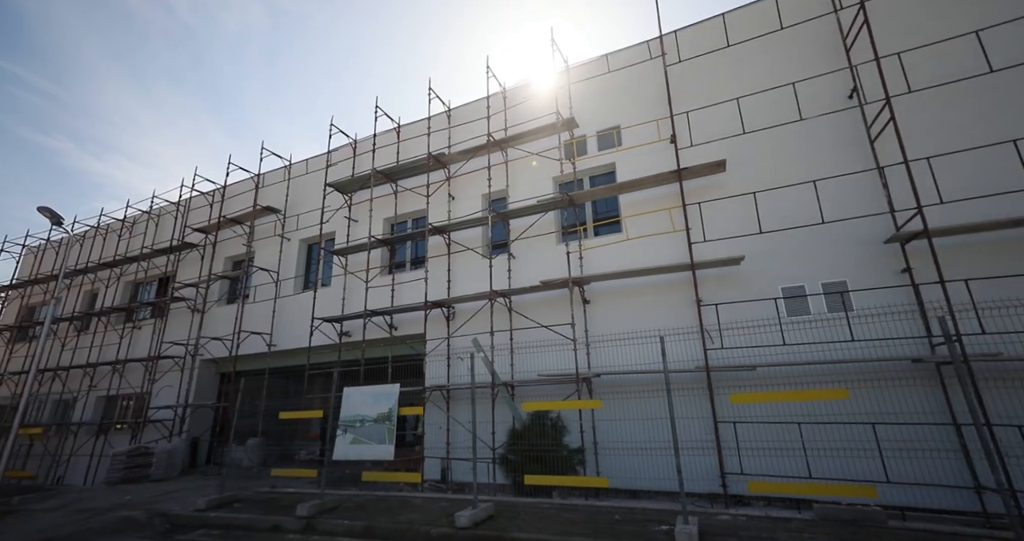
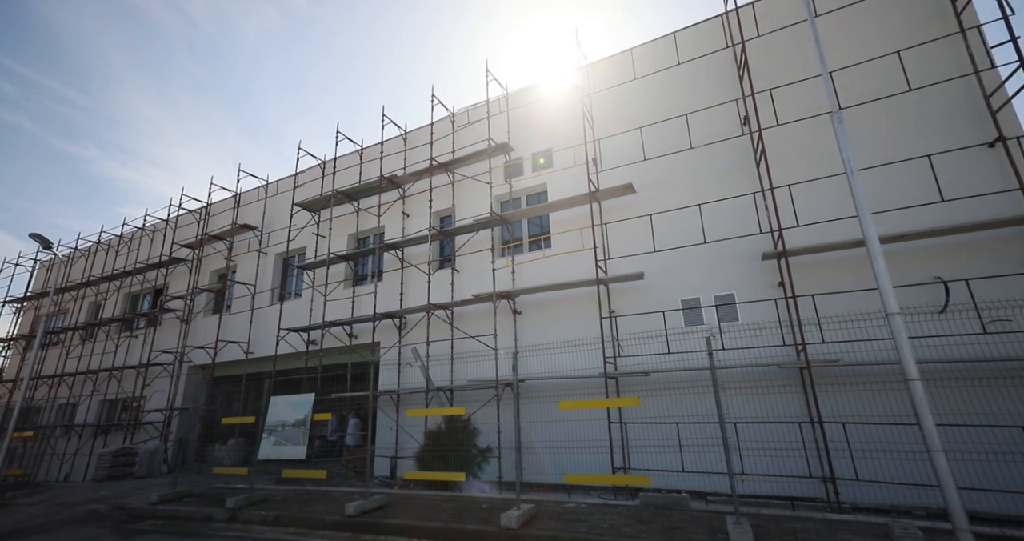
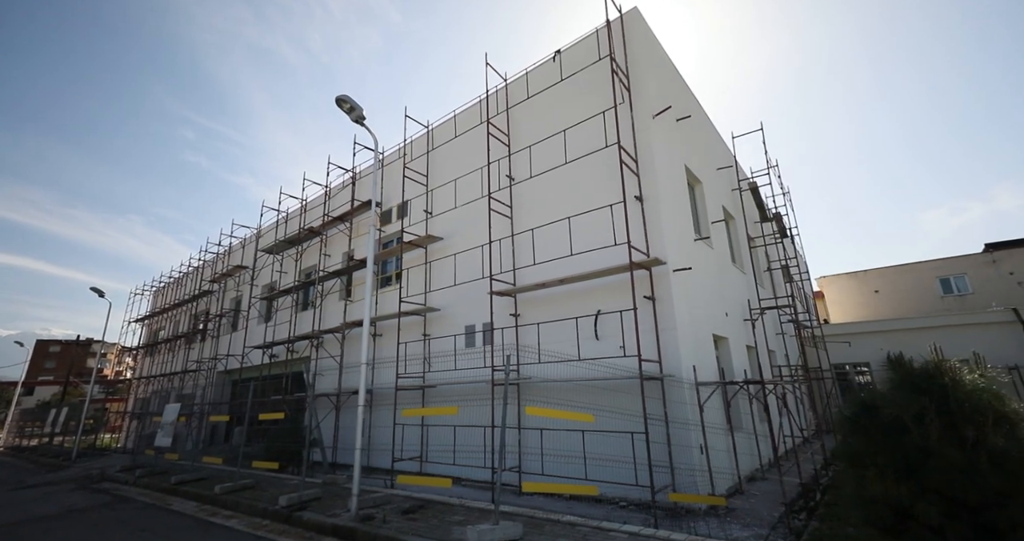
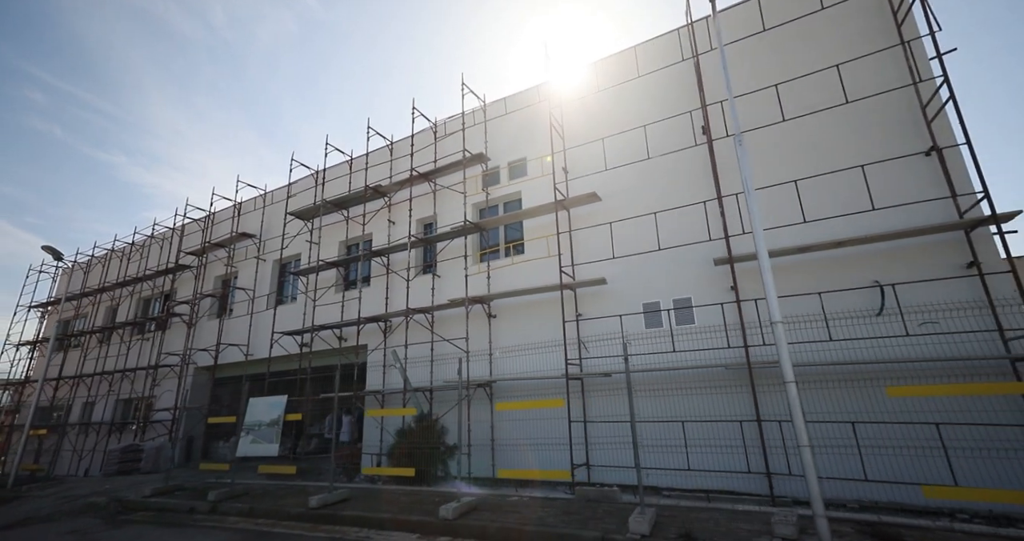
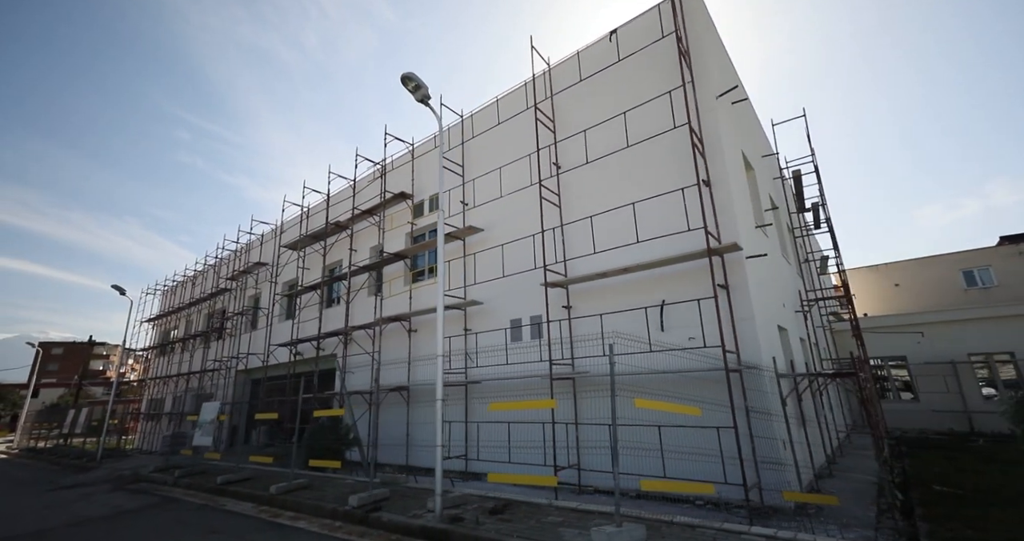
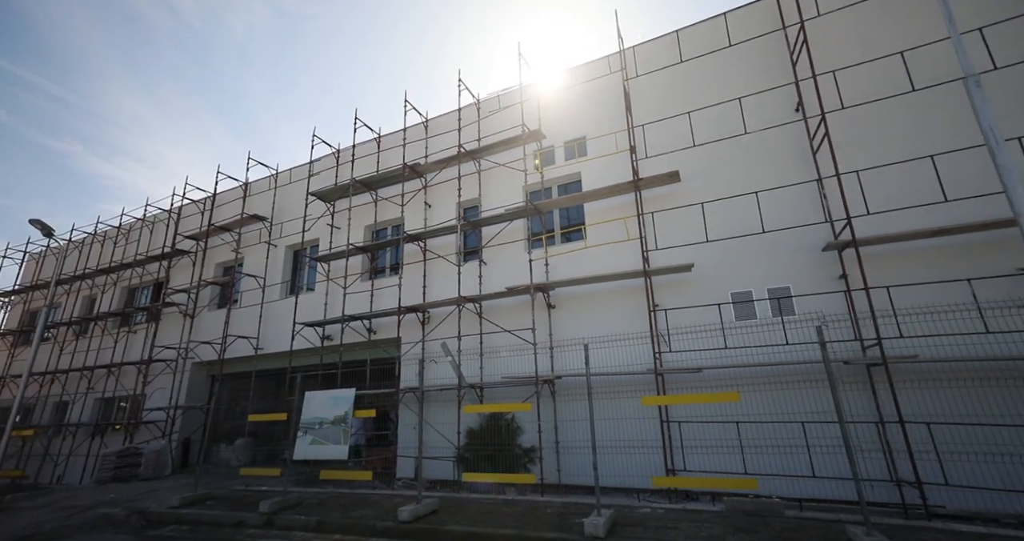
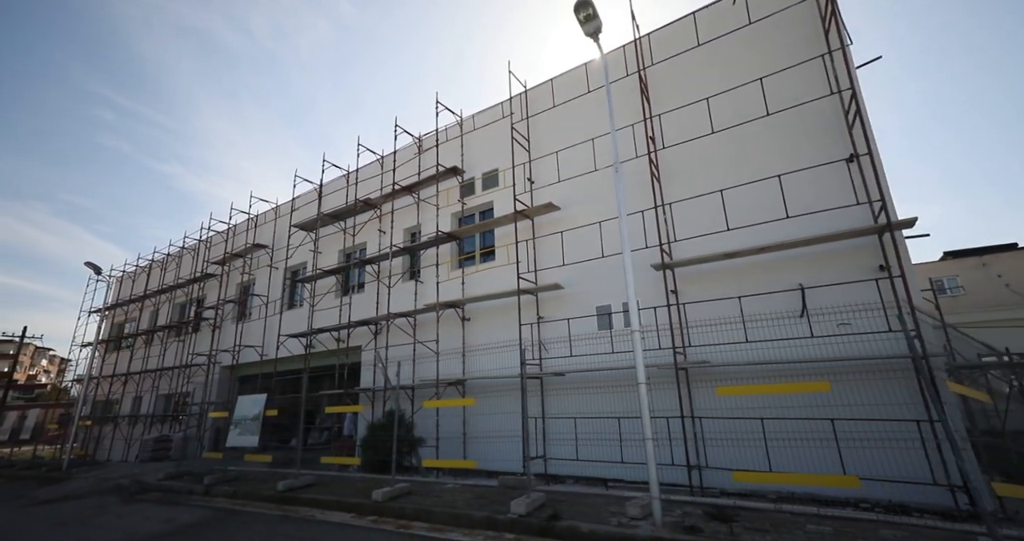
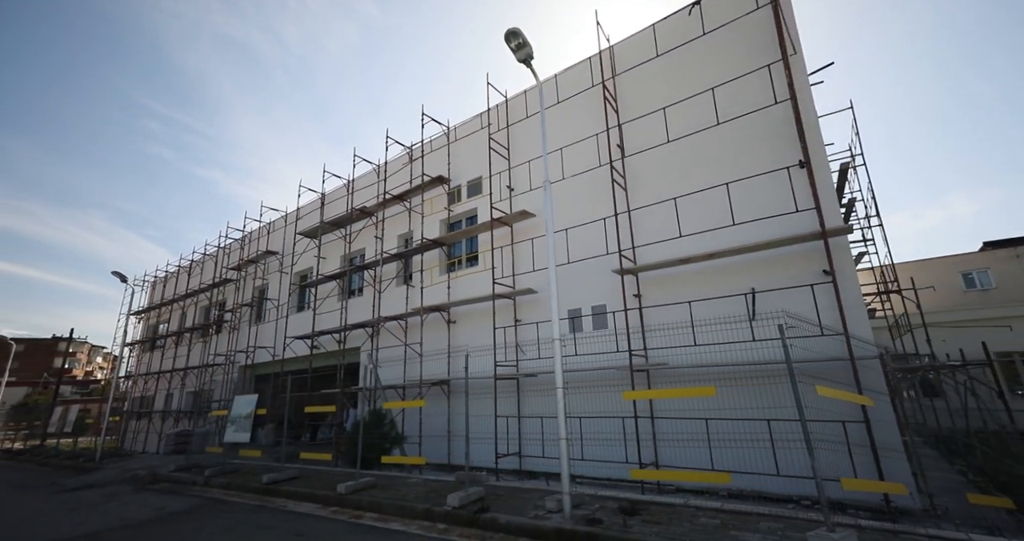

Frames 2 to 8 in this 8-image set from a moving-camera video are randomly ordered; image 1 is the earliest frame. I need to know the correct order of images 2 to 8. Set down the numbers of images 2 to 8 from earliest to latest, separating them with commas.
6, 2, 4, 7, 8, 5, 3
